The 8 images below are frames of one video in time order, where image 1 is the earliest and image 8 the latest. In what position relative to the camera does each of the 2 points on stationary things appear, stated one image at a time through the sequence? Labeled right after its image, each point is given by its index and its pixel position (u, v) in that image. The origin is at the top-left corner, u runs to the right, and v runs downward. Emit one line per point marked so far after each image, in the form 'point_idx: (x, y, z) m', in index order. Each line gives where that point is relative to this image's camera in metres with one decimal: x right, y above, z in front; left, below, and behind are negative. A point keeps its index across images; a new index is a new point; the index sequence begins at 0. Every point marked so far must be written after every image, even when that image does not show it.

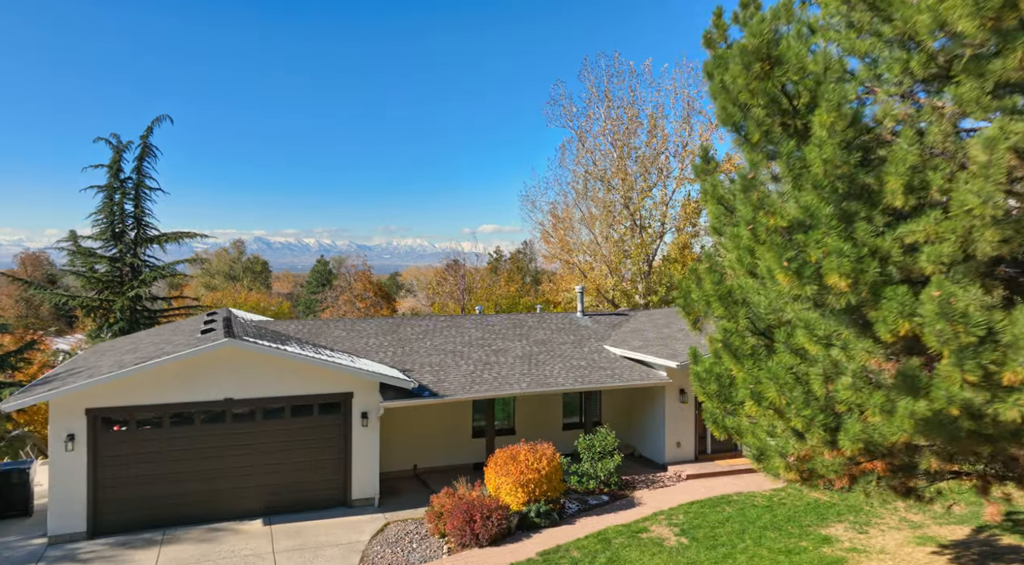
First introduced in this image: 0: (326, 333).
0: (-4.0, -1.1, +13.2) m
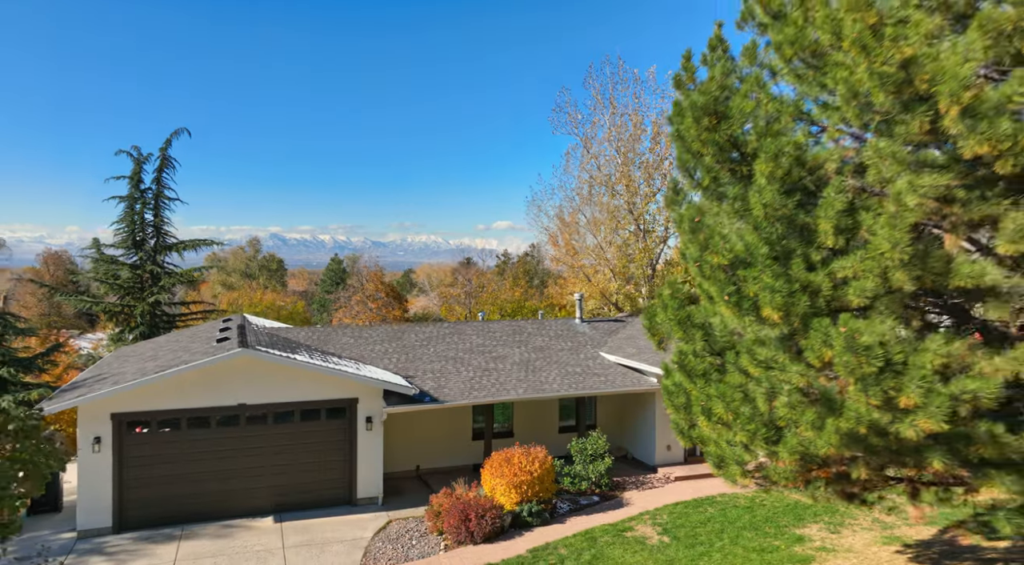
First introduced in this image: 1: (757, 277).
0: (-4.0, -1.3, +13.9) m
1: (+1.9, 0.0, +5.0) m
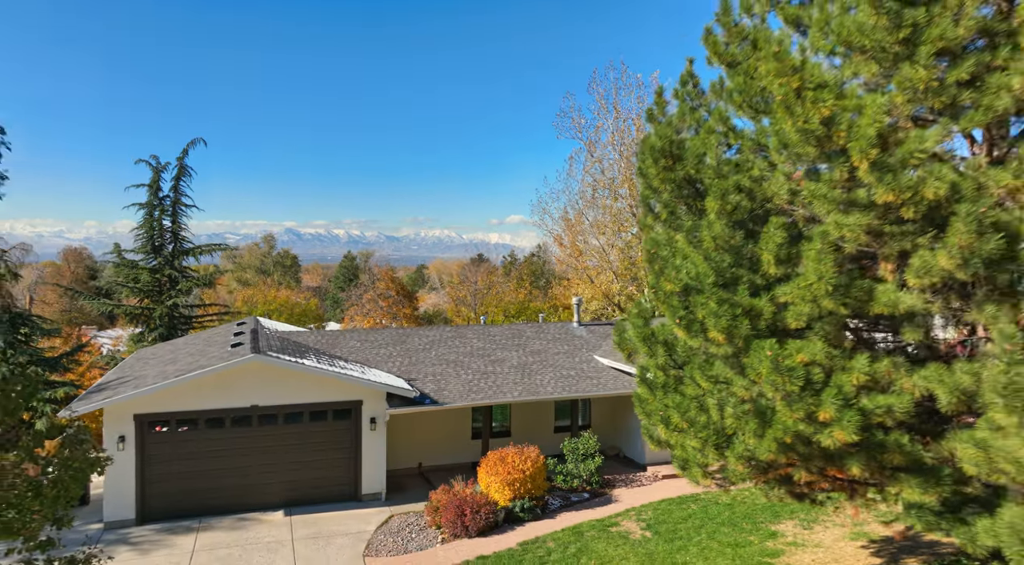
0: (-4.0, -1.4, +14.7) m
1: (+1.7, -0.2, +5.6) m
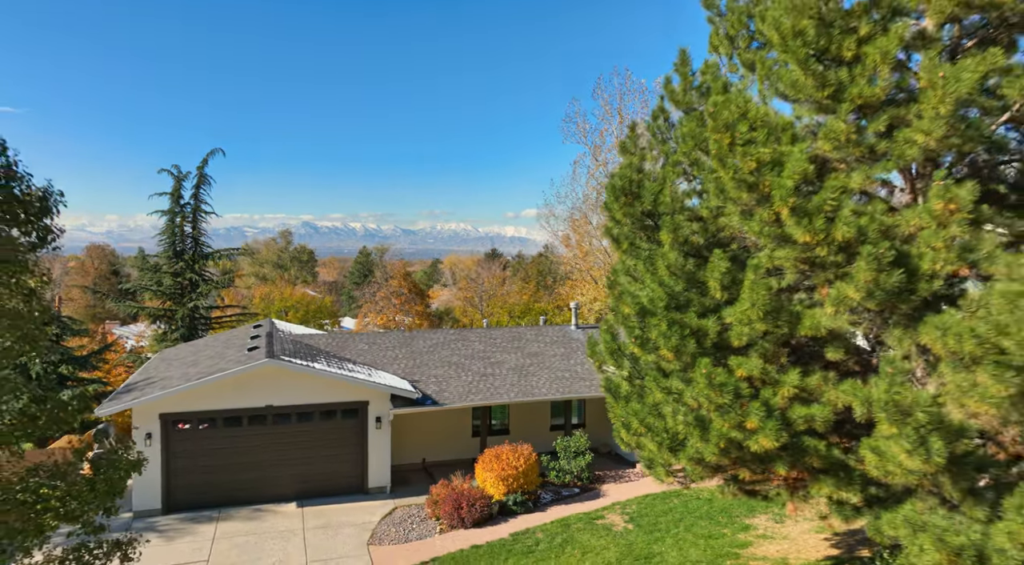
0: (-4.0, -1.6, +15.6) m
1: (+1.5, -0.4, +6.4) m
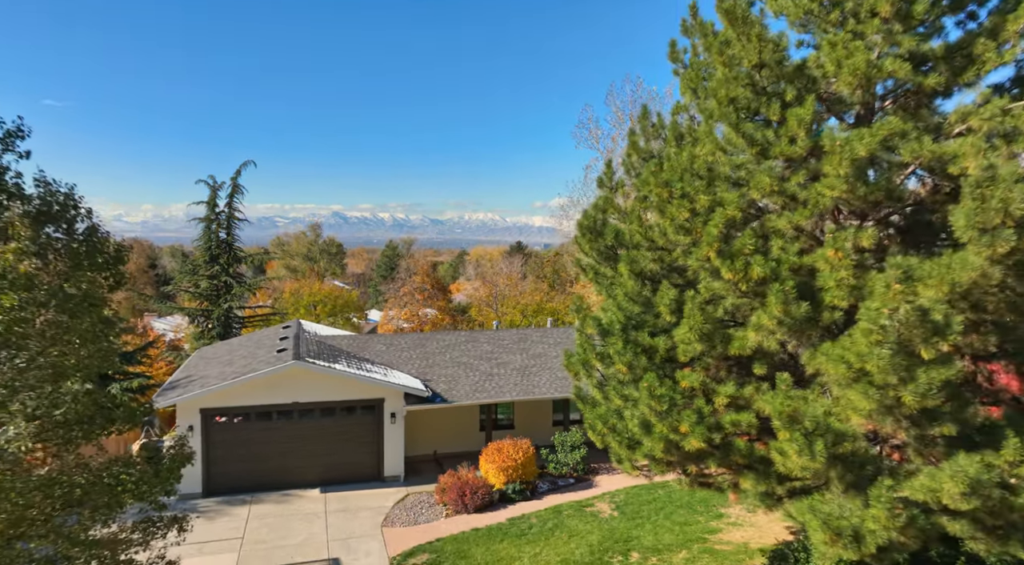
0: (-3.9, -1.7, +17.0) m
1: (+1.2, -0.7, +7.6) m
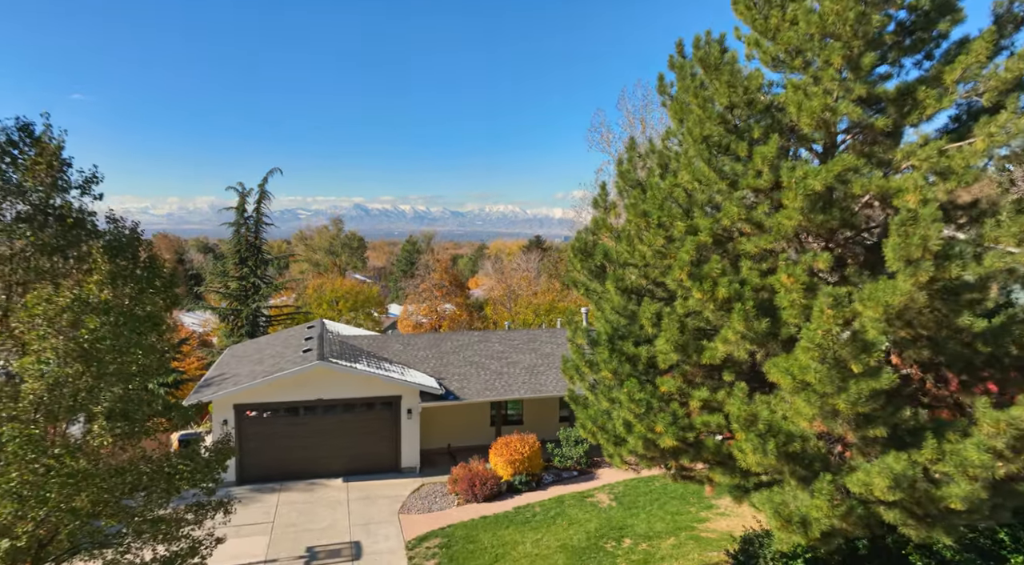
0: (-3.6, -1.9, +18.2) m
1: (+1.2, -0.9, +8.6) m
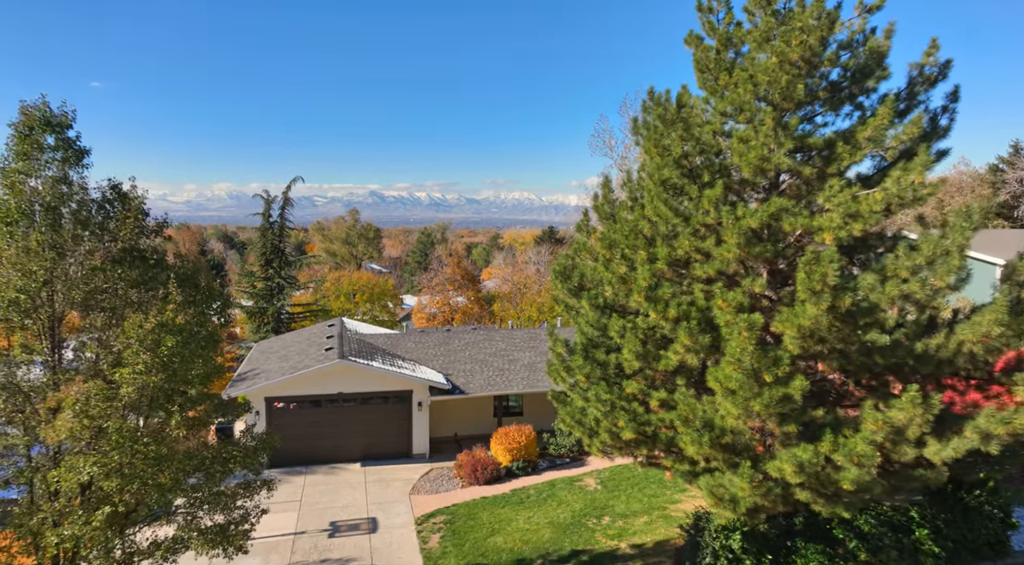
0: (-3.5, -2.0, +19.9) m
1: (+1.1, -1.2, +10.2) m
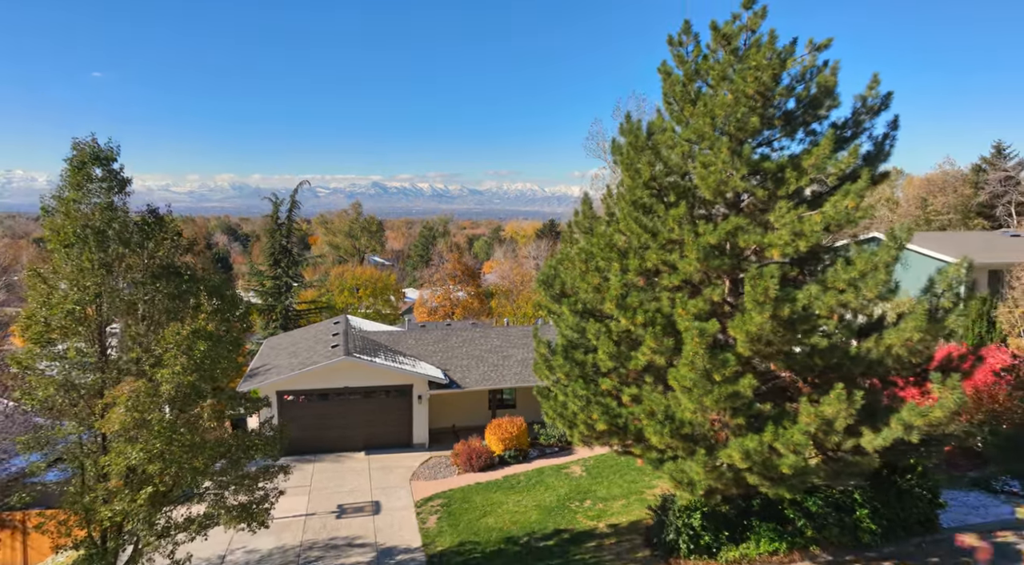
0: (-3.7, -2.0, +21.2) m
1: (+0.9, -1.4, +11.4) m
